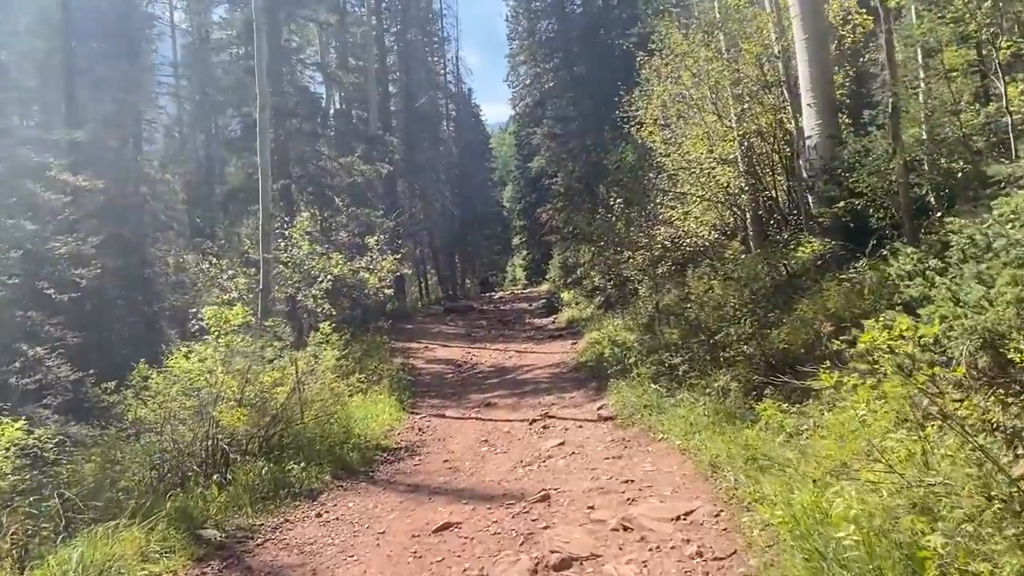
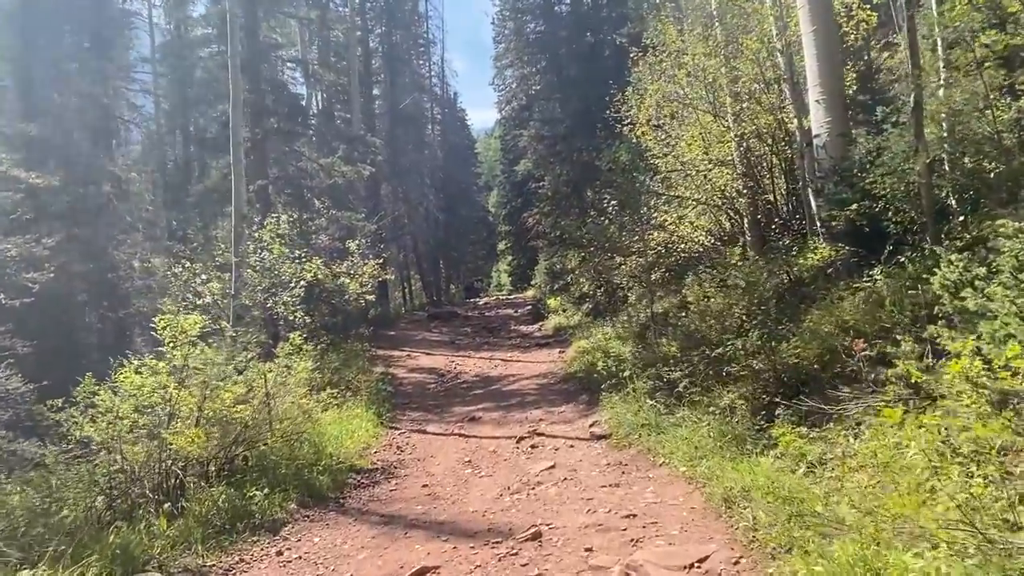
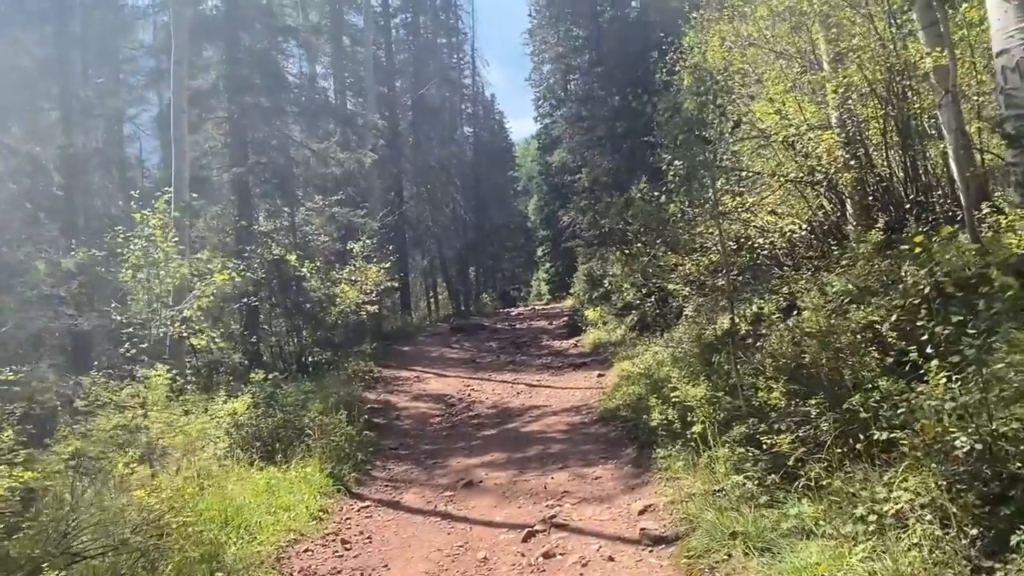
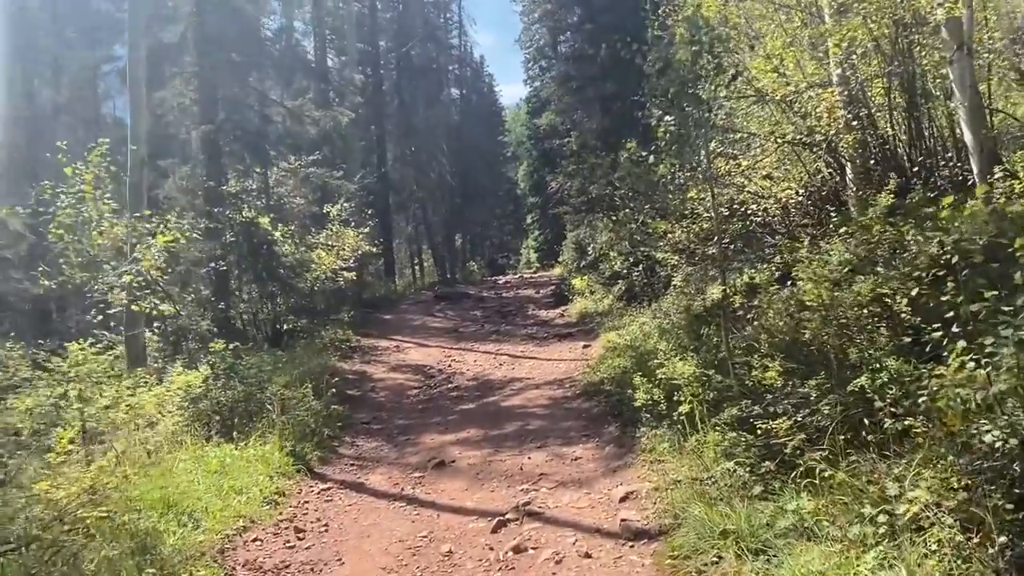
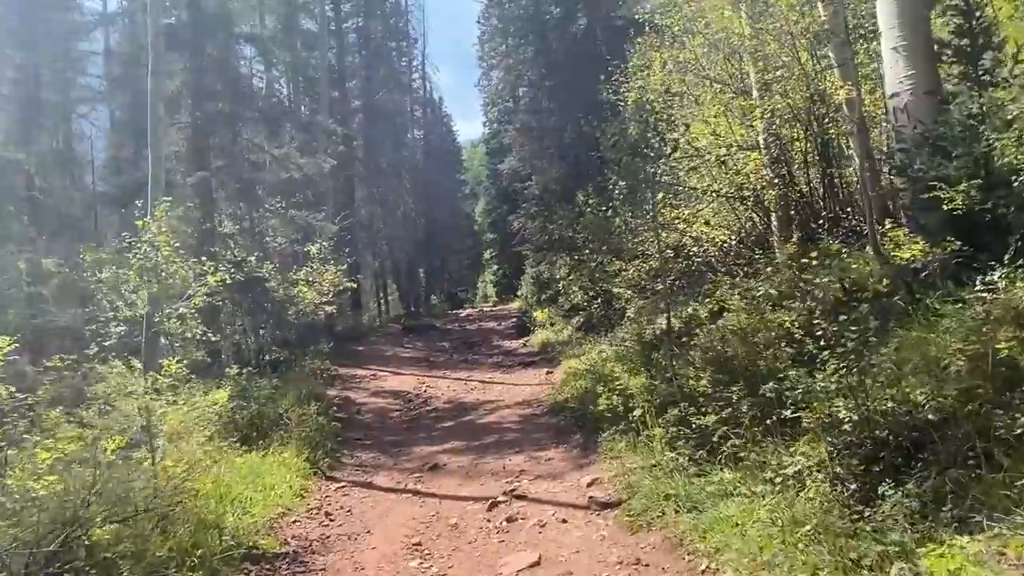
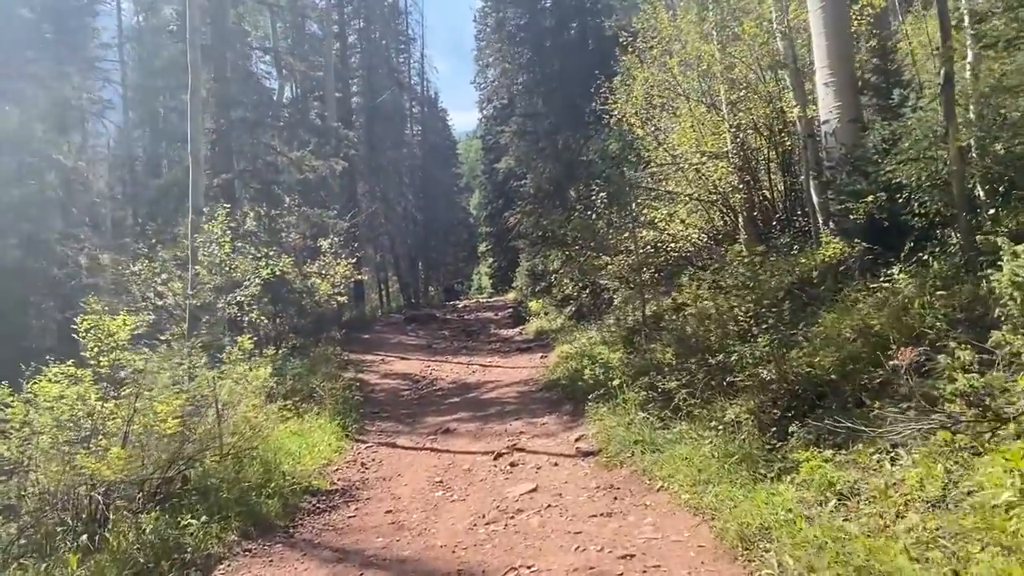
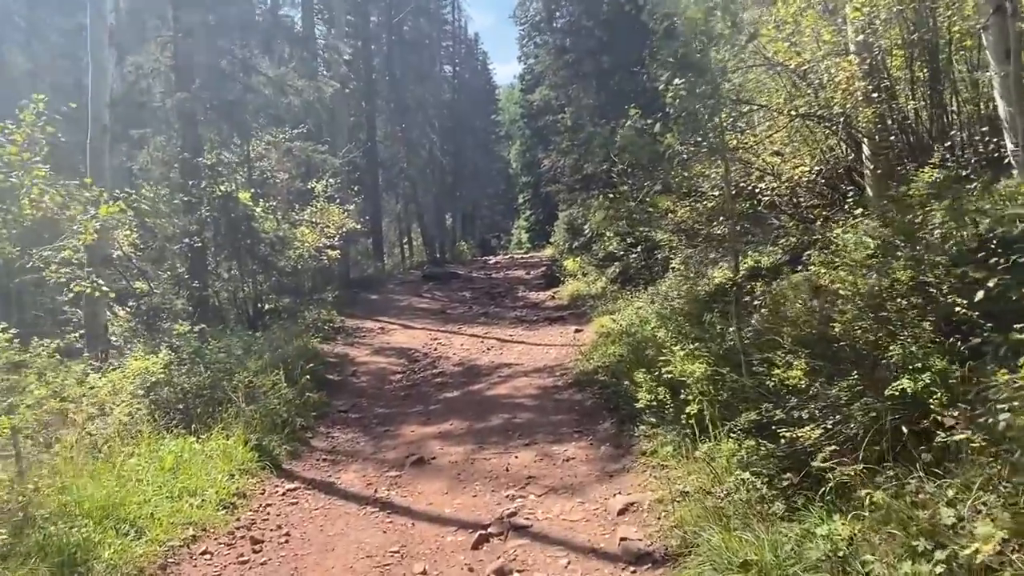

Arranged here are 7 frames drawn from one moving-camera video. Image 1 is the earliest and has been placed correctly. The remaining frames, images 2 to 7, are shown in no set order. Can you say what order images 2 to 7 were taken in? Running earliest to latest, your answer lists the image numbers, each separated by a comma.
2, 6, 5, 3, 4, 7
